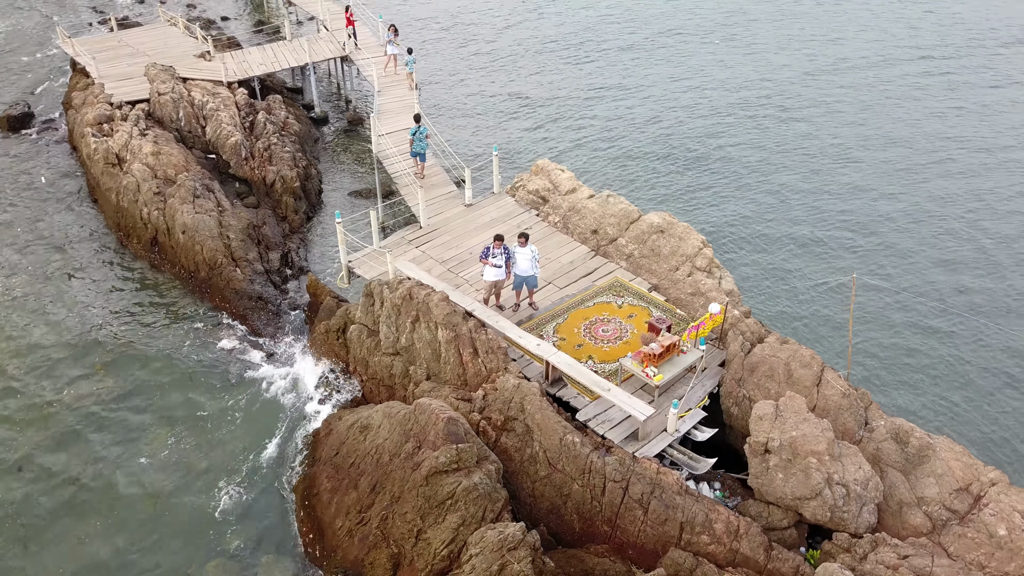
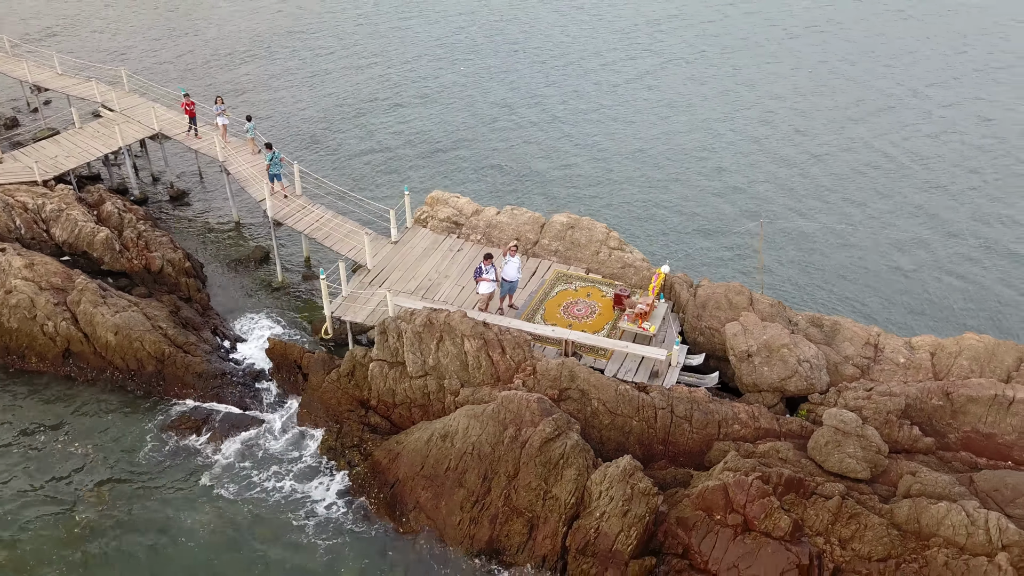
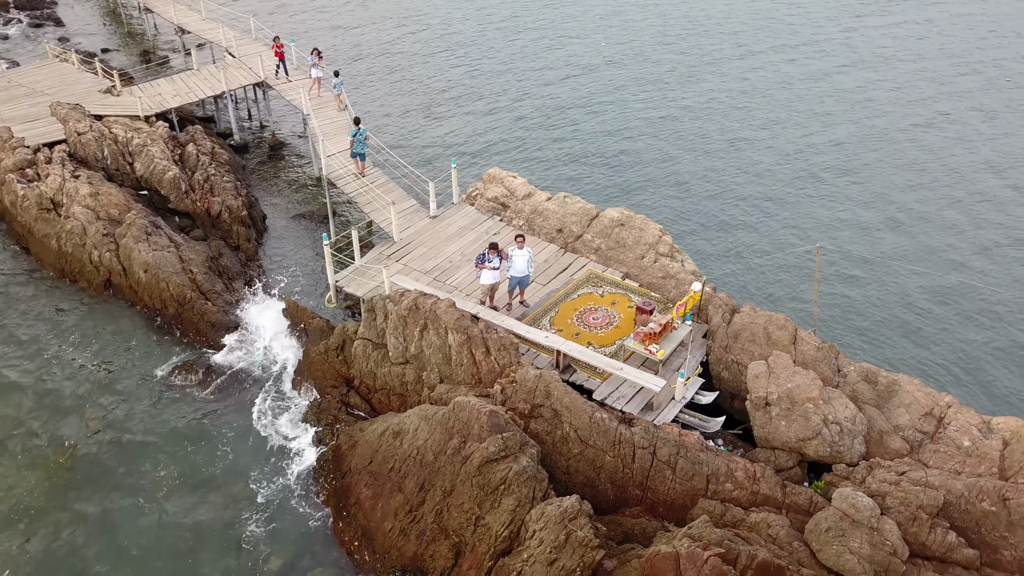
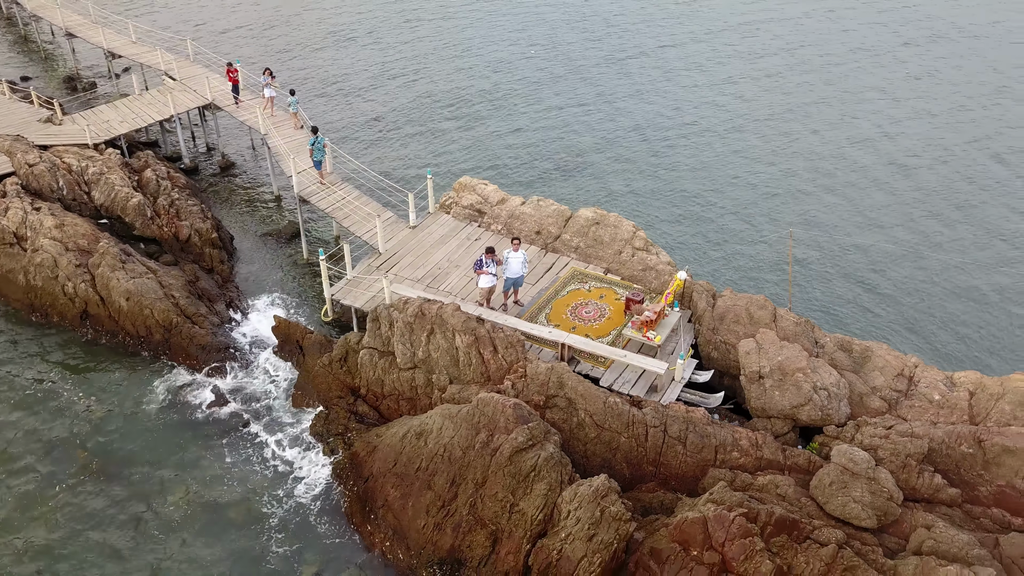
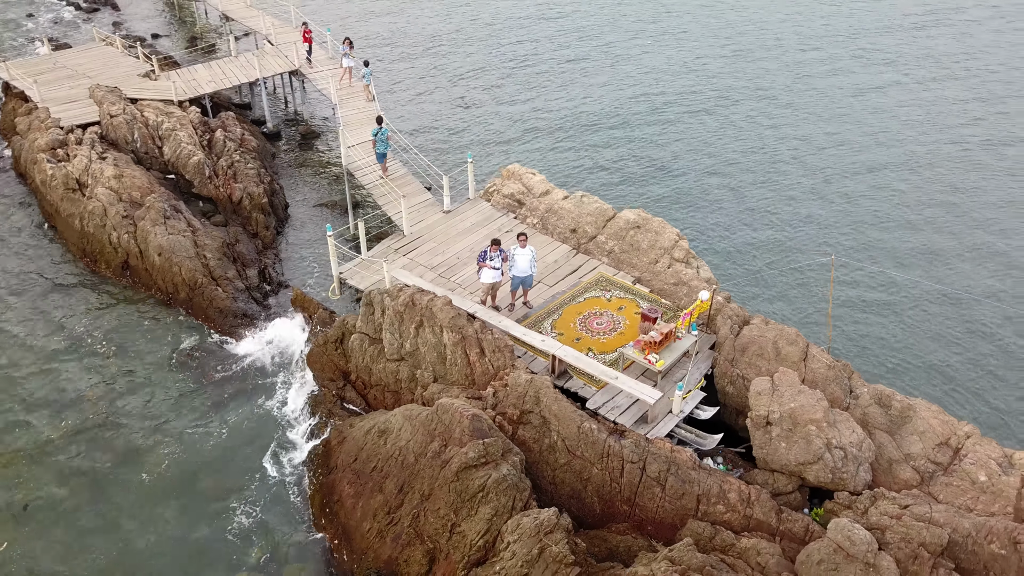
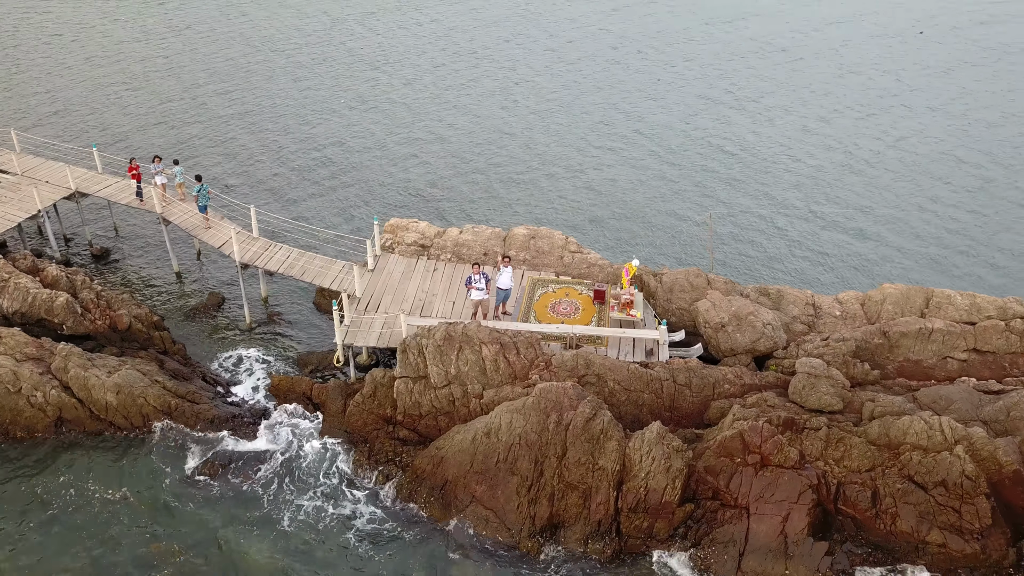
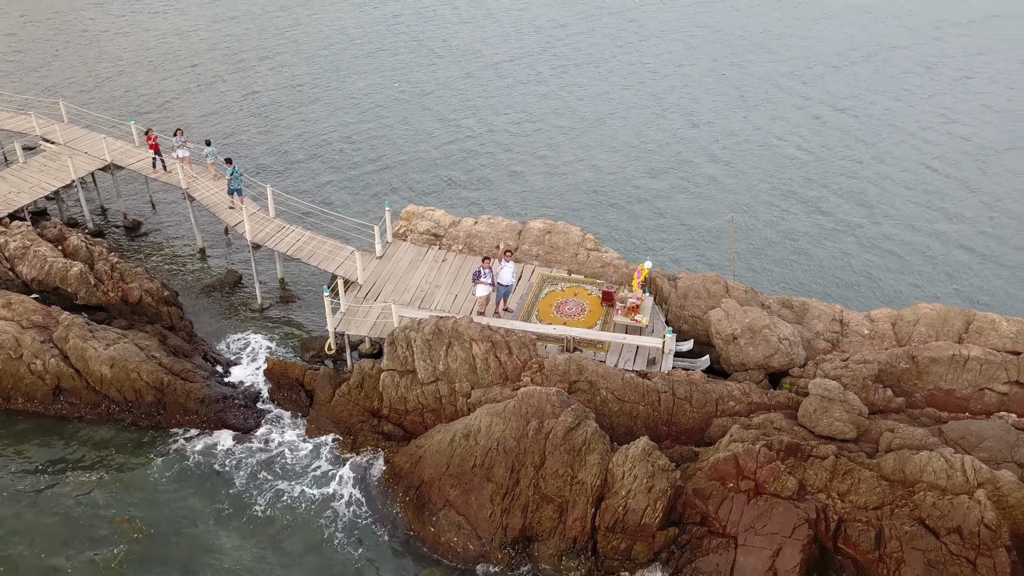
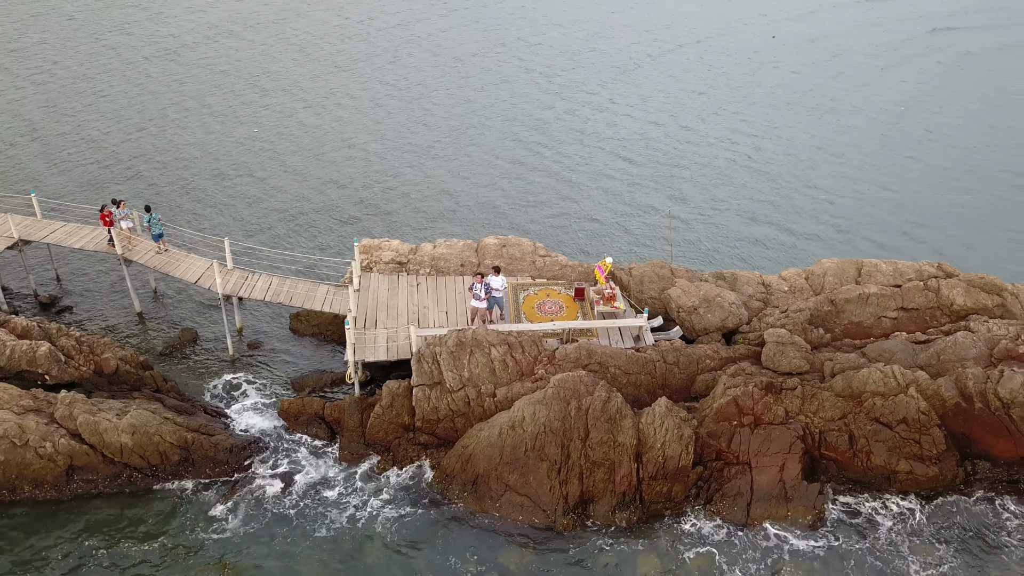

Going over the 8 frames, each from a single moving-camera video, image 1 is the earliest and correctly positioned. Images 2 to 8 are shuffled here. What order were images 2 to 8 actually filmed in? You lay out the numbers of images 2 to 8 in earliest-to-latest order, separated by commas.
5, 3, 4, 2, 7, 6, 8
